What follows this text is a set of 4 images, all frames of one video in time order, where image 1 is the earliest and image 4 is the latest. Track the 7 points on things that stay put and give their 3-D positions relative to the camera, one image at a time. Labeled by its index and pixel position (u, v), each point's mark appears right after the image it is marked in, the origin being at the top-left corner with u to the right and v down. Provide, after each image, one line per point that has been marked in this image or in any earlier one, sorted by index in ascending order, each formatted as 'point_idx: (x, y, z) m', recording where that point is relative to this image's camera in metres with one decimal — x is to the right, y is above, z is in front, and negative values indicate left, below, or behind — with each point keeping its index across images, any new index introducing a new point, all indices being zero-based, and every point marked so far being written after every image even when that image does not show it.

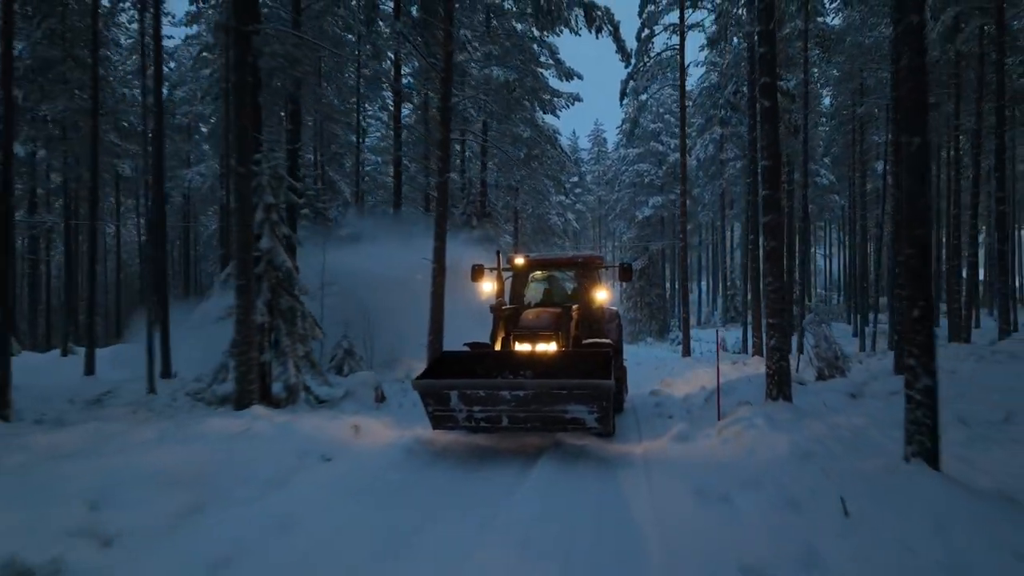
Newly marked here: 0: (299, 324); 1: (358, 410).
0: (-2.9, -0.5, +9.0) m
1: (-2.0, -1.6, +8.5) m
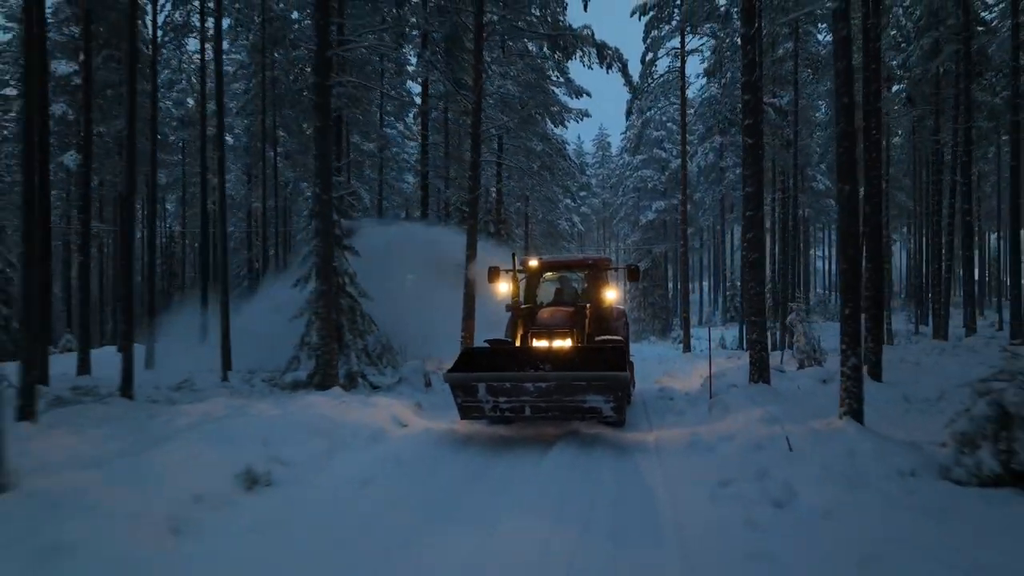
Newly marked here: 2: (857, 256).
0: (-2.5, -0.5, +10.6) m
1: (-1.6, -1.6, +10.1) m
2: (+3.5, +0.3, +6.5) m
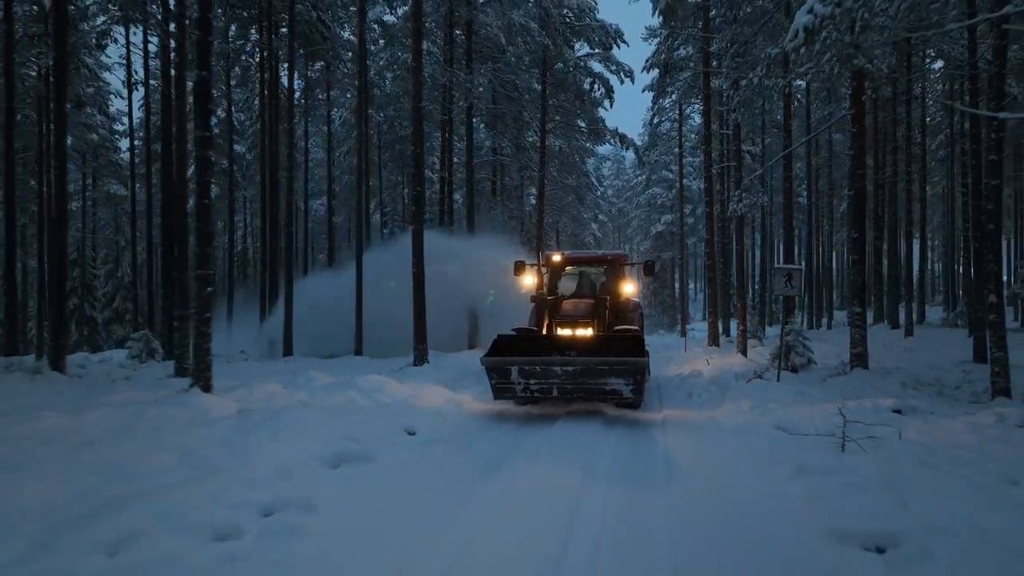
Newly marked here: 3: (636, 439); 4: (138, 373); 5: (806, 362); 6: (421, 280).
0: (-1.0, -0.7, +17.5) m
1: (-0.1, -1.7, +17.0) m
2: (+5.0, +0.2, +13.3) m
3: (+1.4, -1.7, +7.1) m
4: (-5.2, -1.2, +9.0) m
5: (+5.1, -1.3, +11.2) m
6: (-1.5, +0.1, +10.6) m
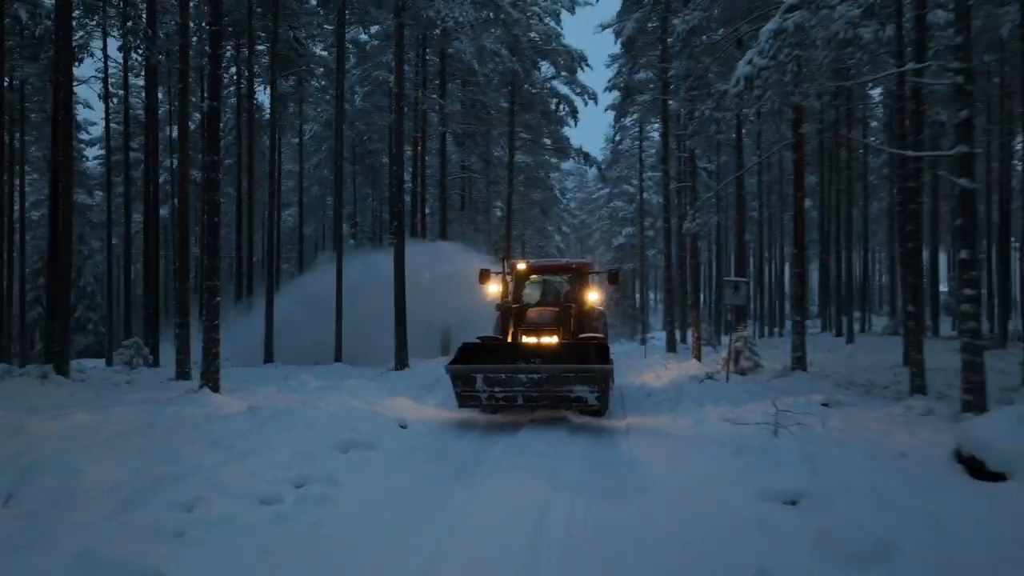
0: (-1.8, -0.9, +18.2) m
1: (-0.9, -2.0, +17.8) m
2: (+4.4, 0.0, +14.4) m
3: (+1.1, -1.8, +8.0) m
4: (-5.6, -1.3, +9.5) m
5: (+4.6, -1.5, +12.3) m
6: (-2.0, -0.1, +11.4) m
